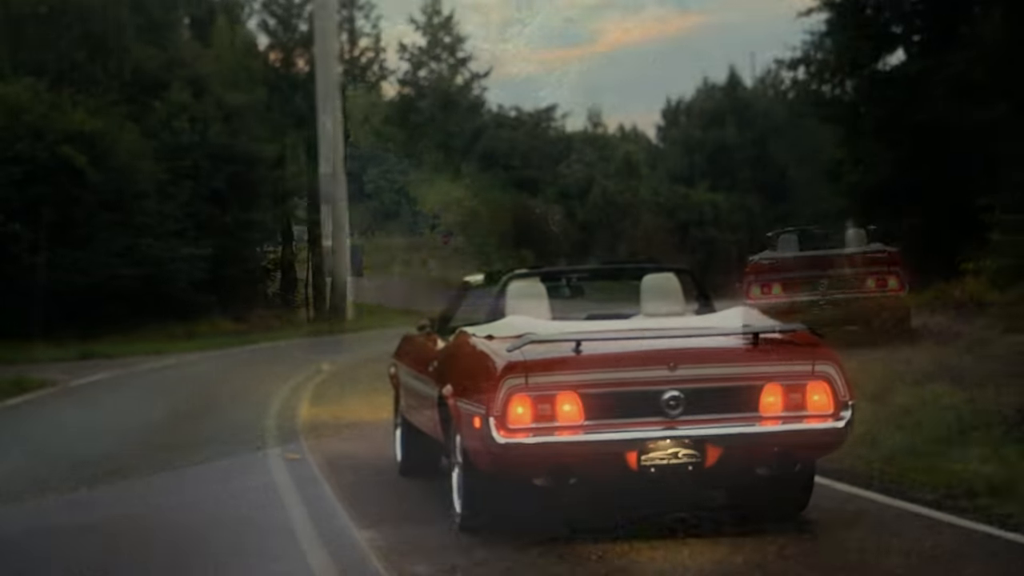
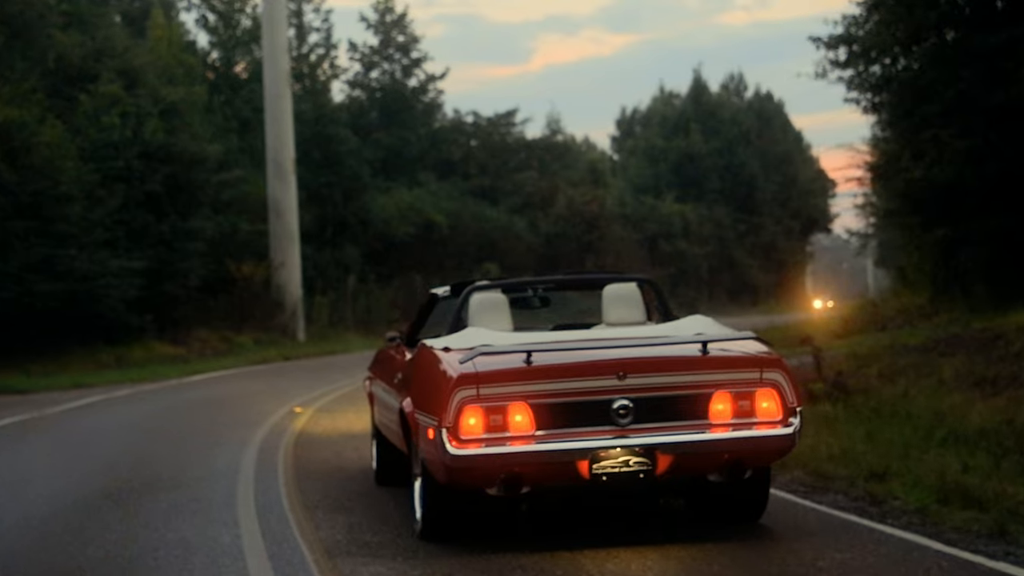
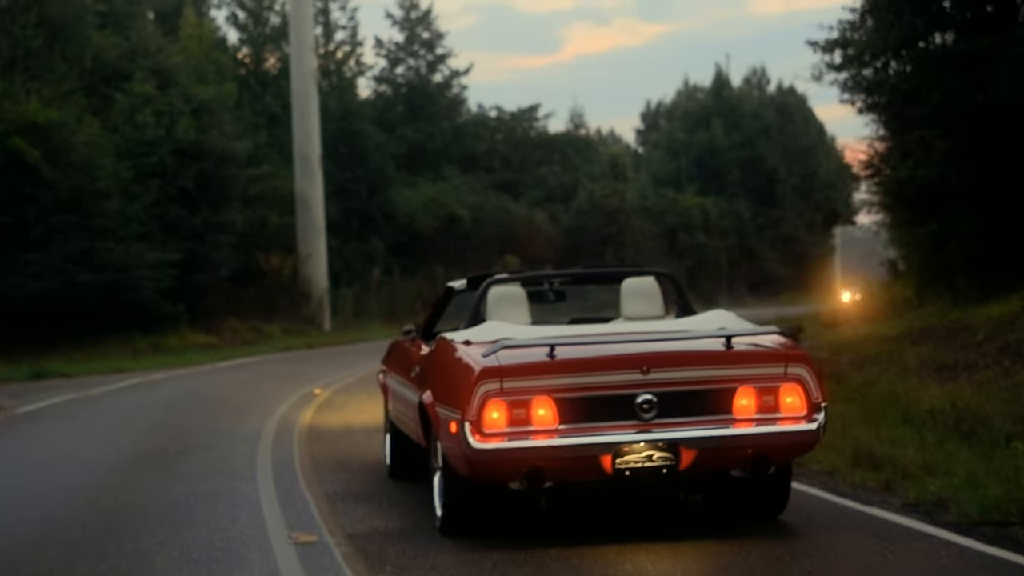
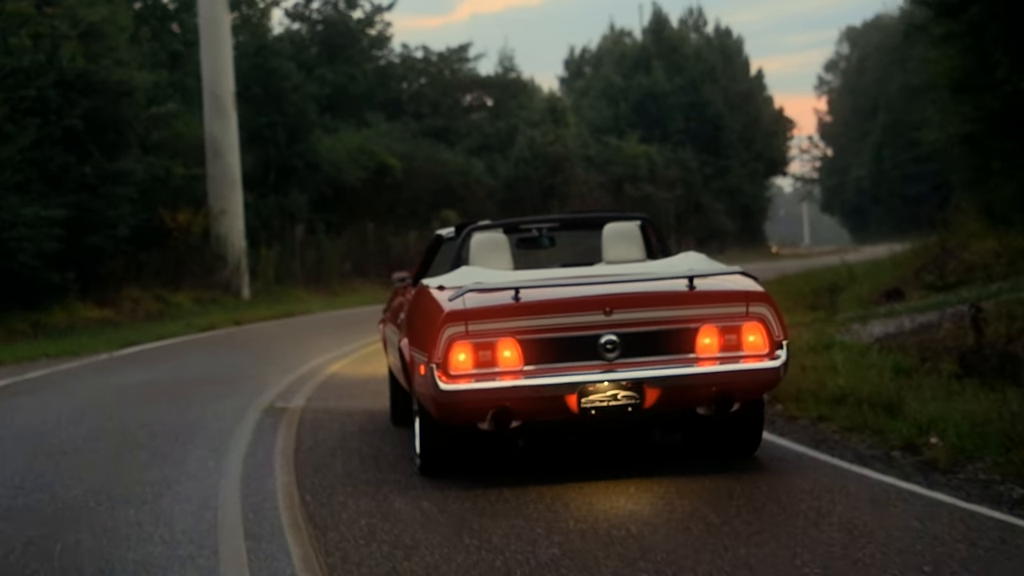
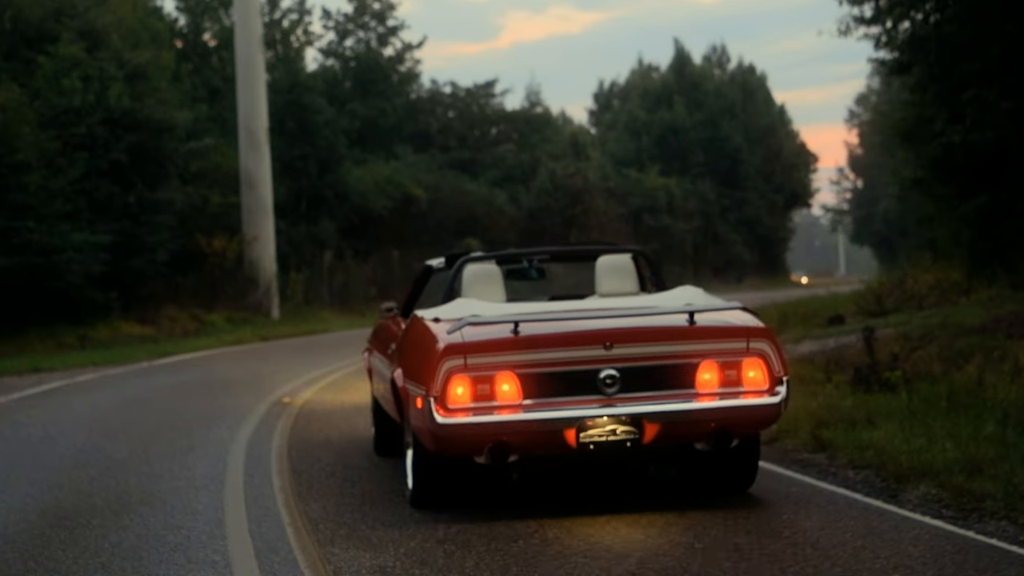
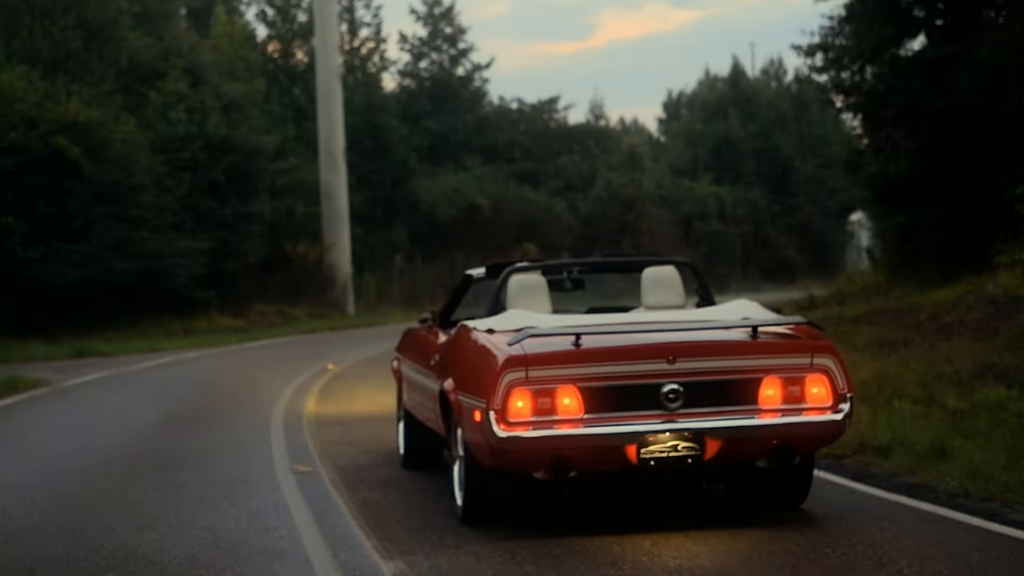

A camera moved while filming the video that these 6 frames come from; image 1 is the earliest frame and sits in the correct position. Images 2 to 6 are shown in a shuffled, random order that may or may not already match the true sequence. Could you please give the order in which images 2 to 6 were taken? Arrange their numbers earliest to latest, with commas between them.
6, 3, 2, 5, 4
